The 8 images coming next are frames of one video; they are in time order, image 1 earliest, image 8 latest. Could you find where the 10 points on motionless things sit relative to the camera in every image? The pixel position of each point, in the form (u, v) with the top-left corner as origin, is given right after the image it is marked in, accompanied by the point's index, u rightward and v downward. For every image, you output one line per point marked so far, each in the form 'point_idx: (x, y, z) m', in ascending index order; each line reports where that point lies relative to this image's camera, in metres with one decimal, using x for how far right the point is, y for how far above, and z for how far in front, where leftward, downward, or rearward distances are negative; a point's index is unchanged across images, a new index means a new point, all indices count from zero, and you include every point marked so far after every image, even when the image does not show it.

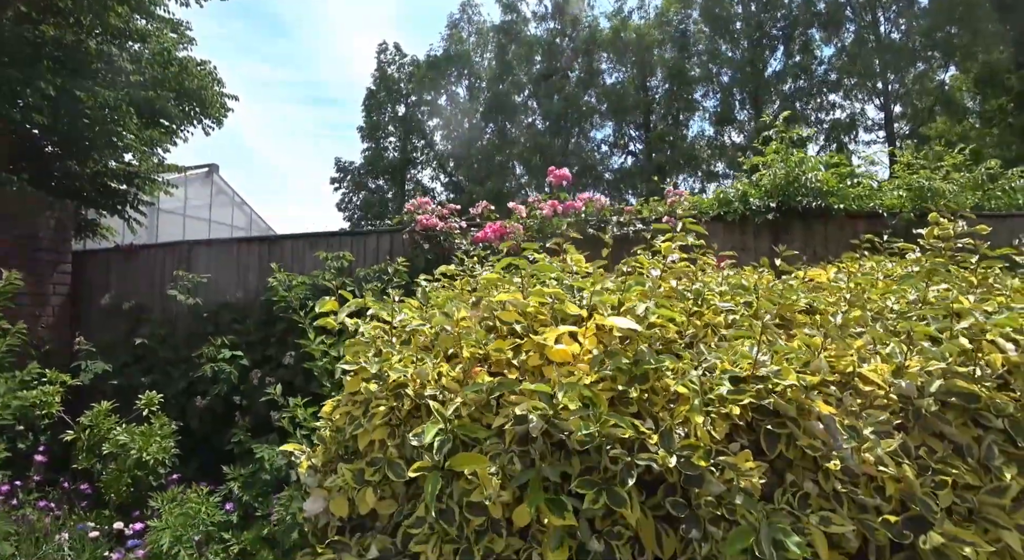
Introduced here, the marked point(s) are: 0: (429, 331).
0: (-0.2, -0.1, +1.6) m
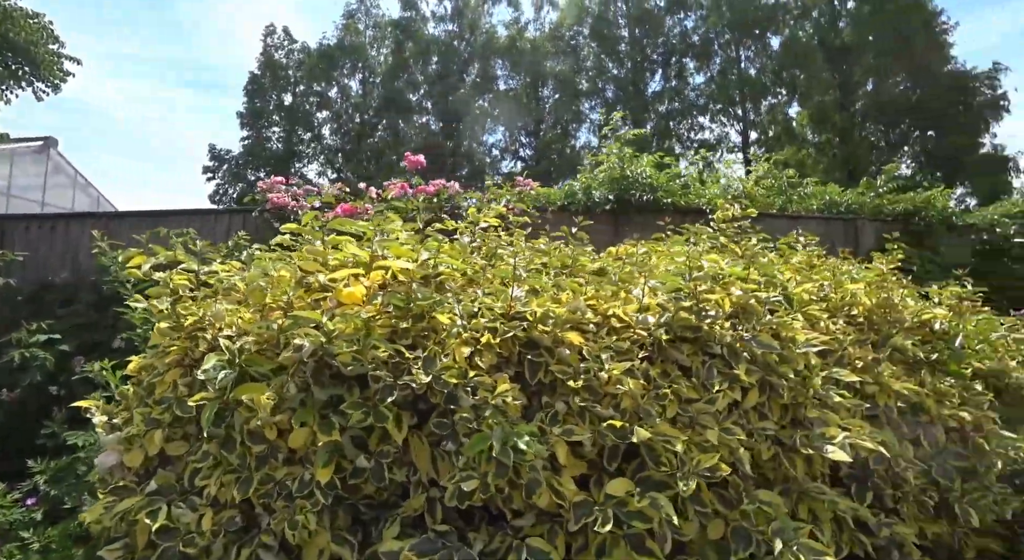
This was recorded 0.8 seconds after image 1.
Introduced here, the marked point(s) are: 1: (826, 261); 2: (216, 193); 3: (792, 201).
0: (-0.8, 0.0, +1.6) m
1: (+1.3, +0.1, +2.5) m
2: (-8.3, +2.5, +16.2) m
3: (+2.5, +0.7, +5.1) m
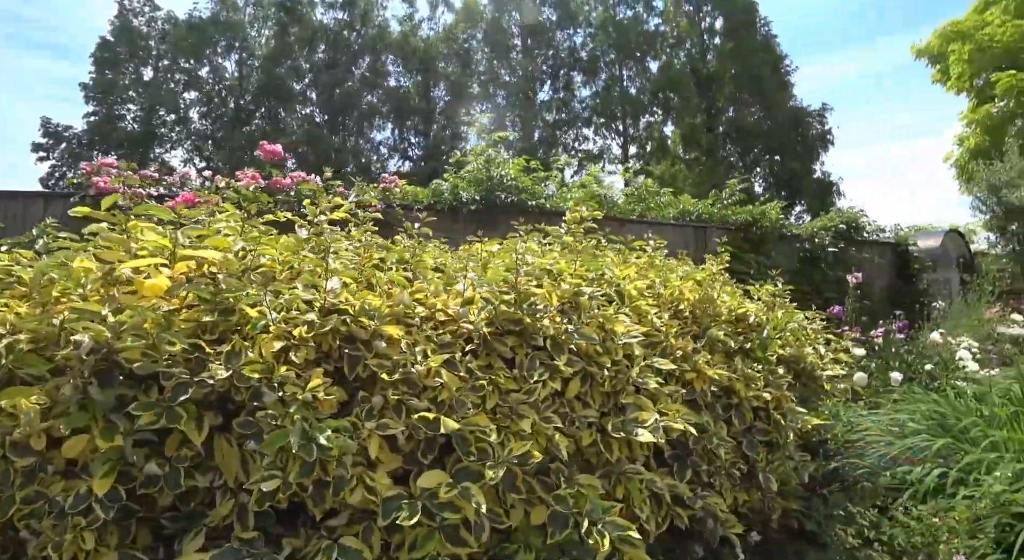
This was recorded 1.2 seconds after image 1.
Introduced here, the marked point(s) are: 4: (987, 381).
0: (-1.2, 0.0, +1.5) m
1: (+0.7, +0.1, +2.7) m
2: (-11.3, +2.6, +14.4) m
3: (+1.3, +0.7, +5.5) m
4: (+2.7, -0.5, +3.3) m
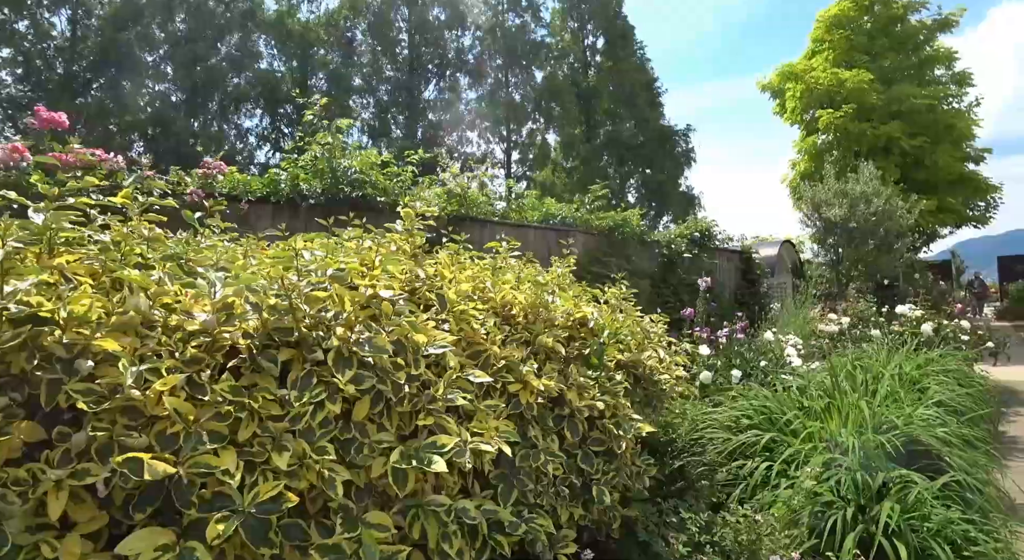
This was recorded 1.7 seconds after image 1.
0: (-1.7, 0.0, +1.0) m
1: (0.0, +0.1, +2.5) m
2: (-14.1, +2.7, +11.6) m
3: (+0.1, +0.7, +5.4) m
4: (+1.8, -0.6, +3.5) m
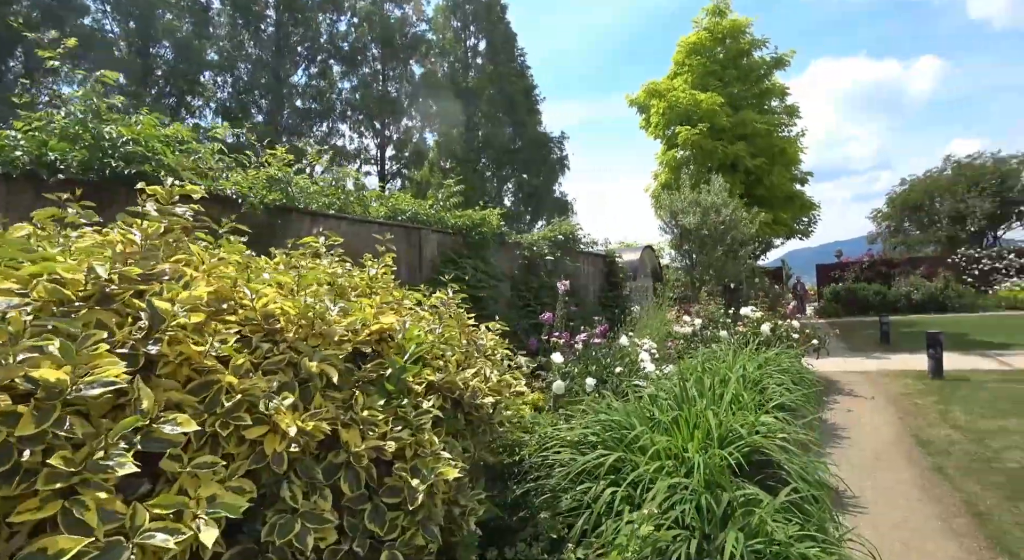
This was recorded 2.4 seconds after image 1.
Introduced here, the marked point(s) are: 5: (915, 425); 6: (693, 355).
0: (-2.0, 0.0, +0.1) m
1: (-0.7, +0.1, +2.0) m
2: (-16.3, +2.8, +8.1) m
3: (-1.2, +0.7, +4.9) m
4: (+0.8, -0.6, +3.4) m
5: (+3.2, -1.1, +4.7) m
6: (+1.5, -0.6, +4.7) m
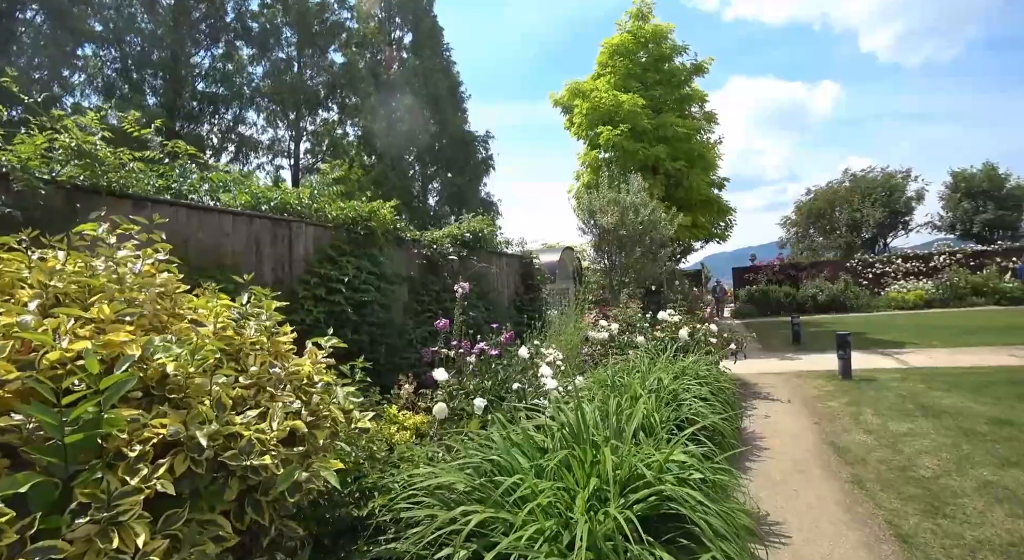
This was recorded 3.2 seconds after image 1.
0: (-2.2, +0.1, -0.7) m
1: (-1.2, +0.1, +1.3) m
2: (-17.4, +2.8, +5.5) m
3: (-2.0, +0.7, +4.1) m
4: (+0.2, -0.6, +2.9) m
5: (+2.4, -1.2, +4.5) m
6: (+0.7, -0.6, +4.3) m
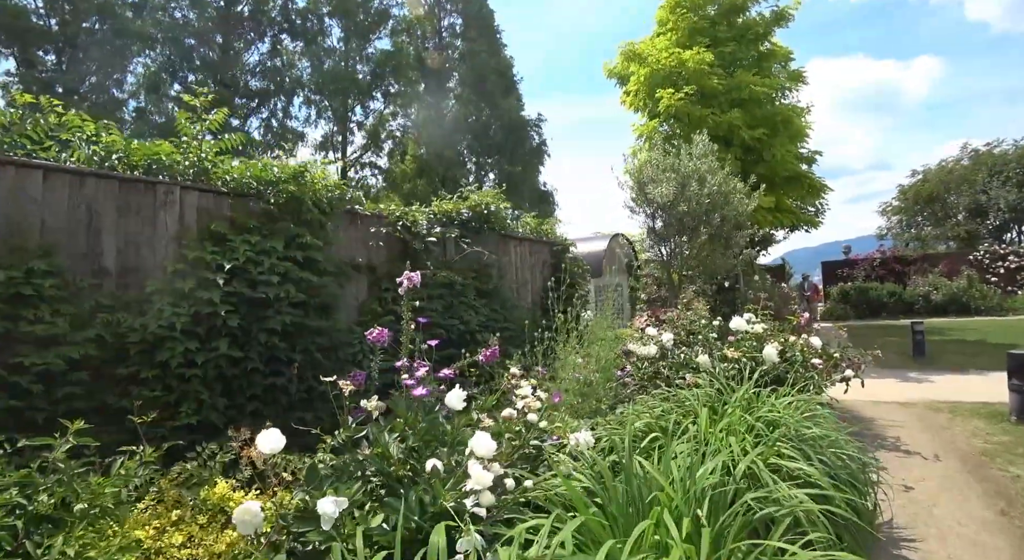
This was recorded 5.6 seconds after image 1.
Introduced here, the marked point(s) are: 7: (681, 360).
0: (-2.9, +0.1, -1.9) m
1: (-1.6, +0.1, -0.1) m
2: (-17.2, +2.9, +6.0) m
3: (-2.1, +0.7, +2.8) m
4: (-0.1, -0.6, +1.3) m
5: (+2.3, -1.1, +2.6) m
6: (+0.6, -0.6, +2.6) m
7: (+1.1, -0.5, +3.9) m
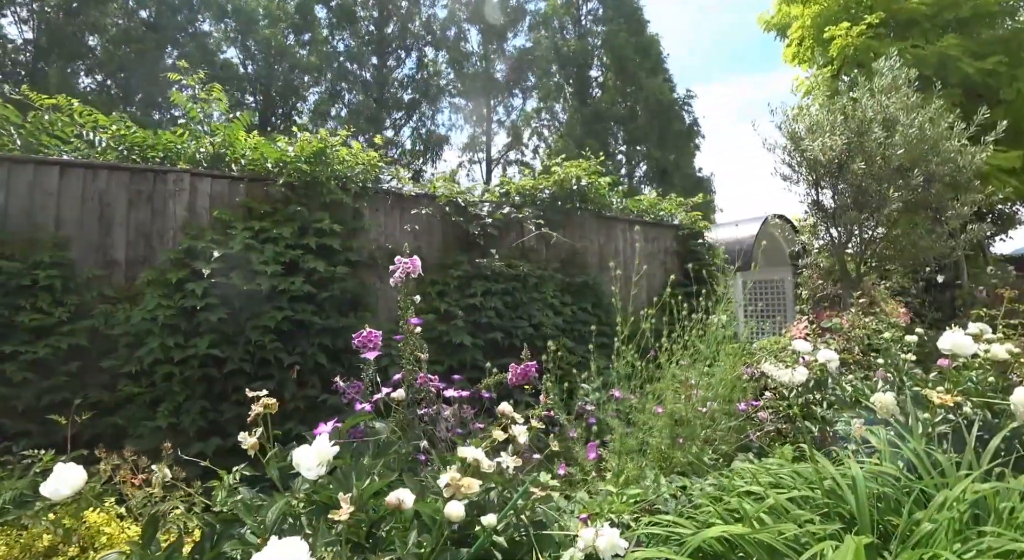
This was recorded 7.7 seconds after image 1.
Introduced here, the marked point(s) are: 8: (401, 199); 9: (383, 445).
0: (-4.1, +0.2, -1.9) m
1: (-2.3, +0.2, -0.4) m
2: (-15.5, +2.8, +9.9) m
3: (-1.9, +0.8, +2.4) m
4: (-0.4, -0.5, +0.4) m
5: (+2.3, -1.0, +1.0) m
6: (+0.6, -0.5, +1.5) m
7: (+1.5, -0.5, +2.5) m
8: (-0.6, +0.4, +2.9) m
9: (-0.3, -0.4, +1.5) m
